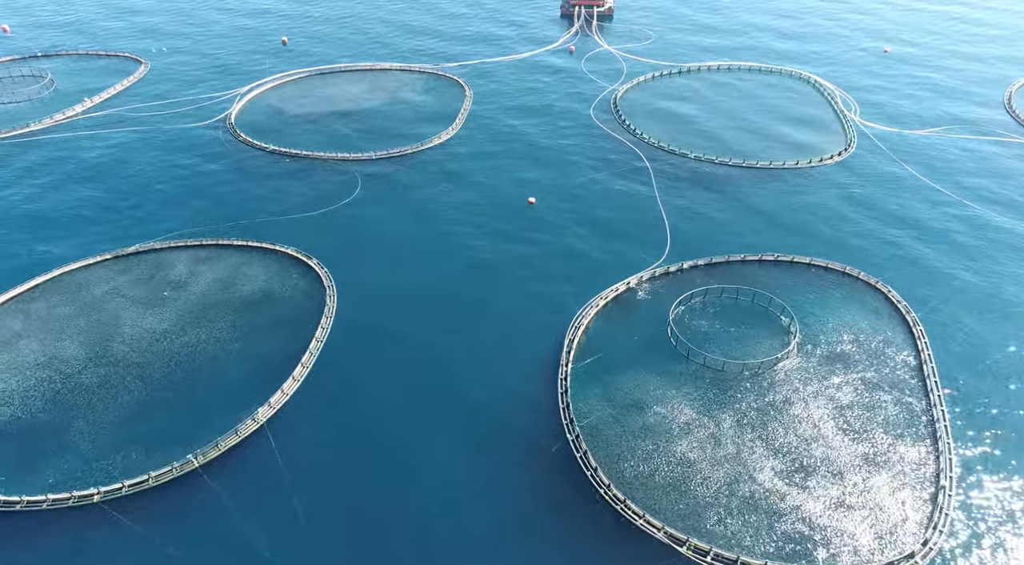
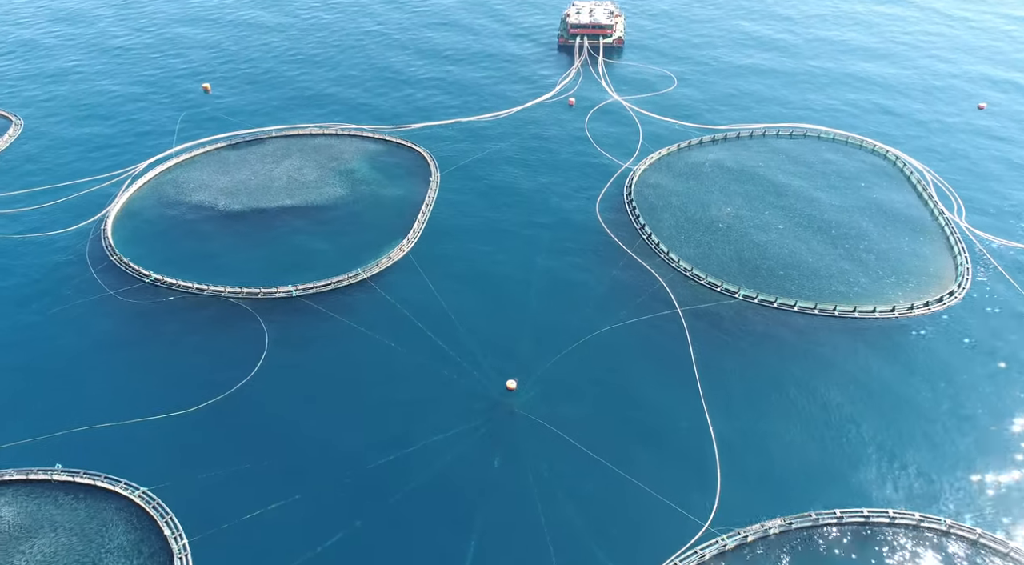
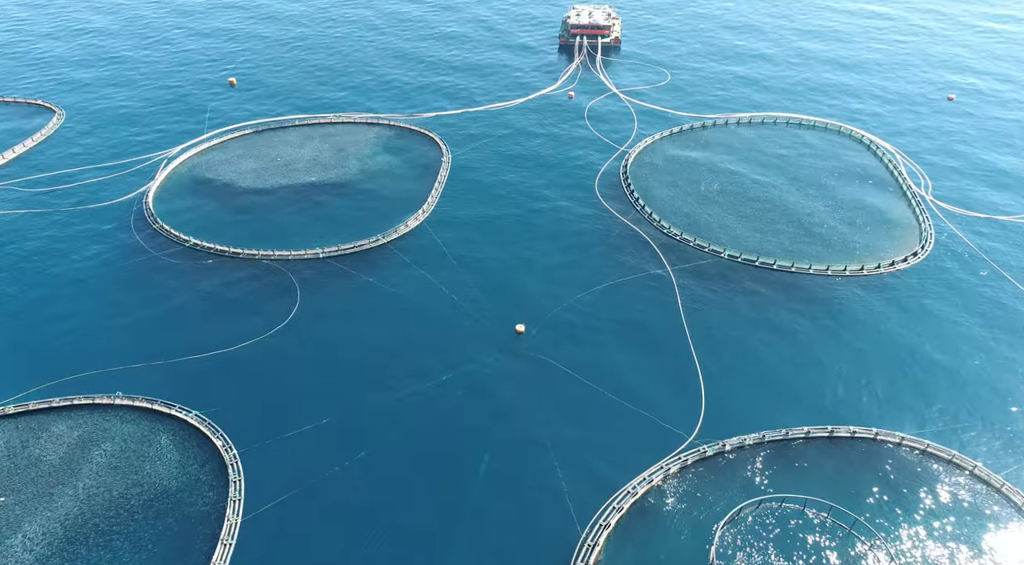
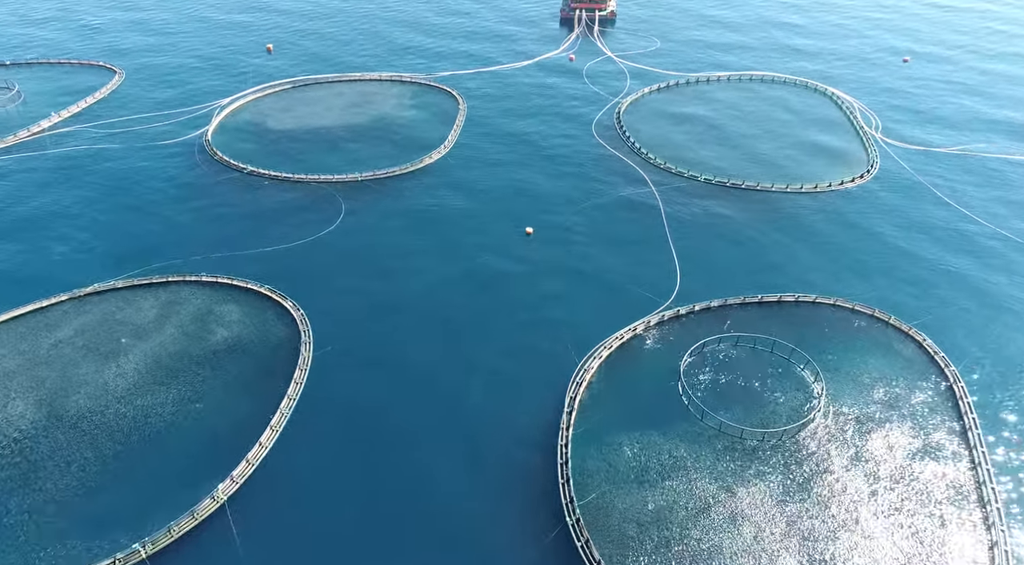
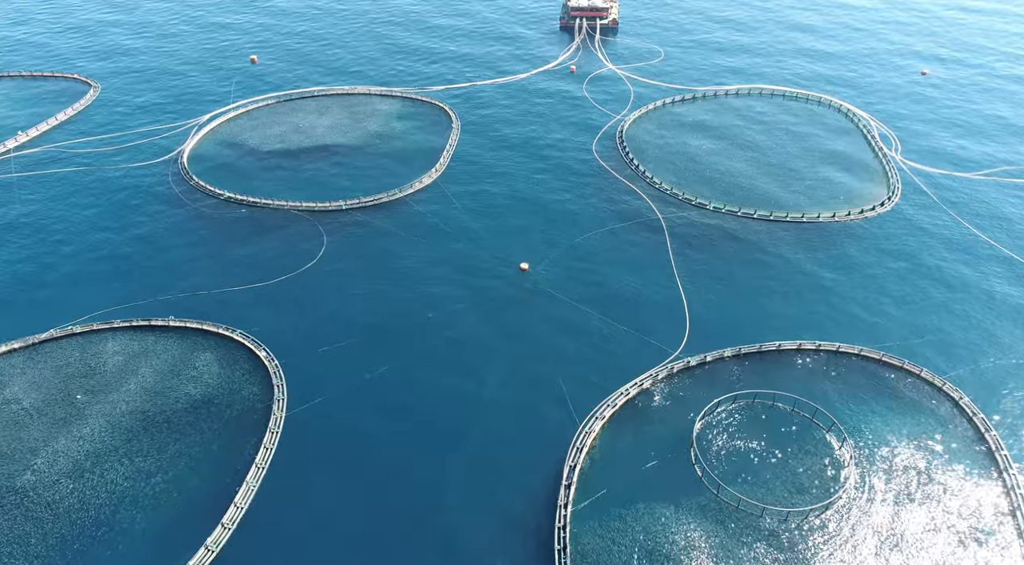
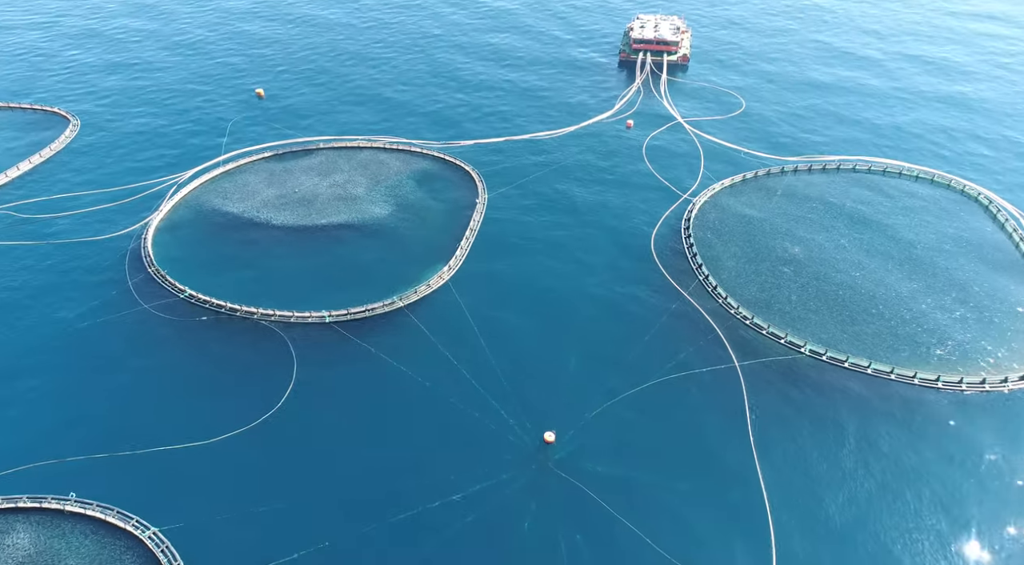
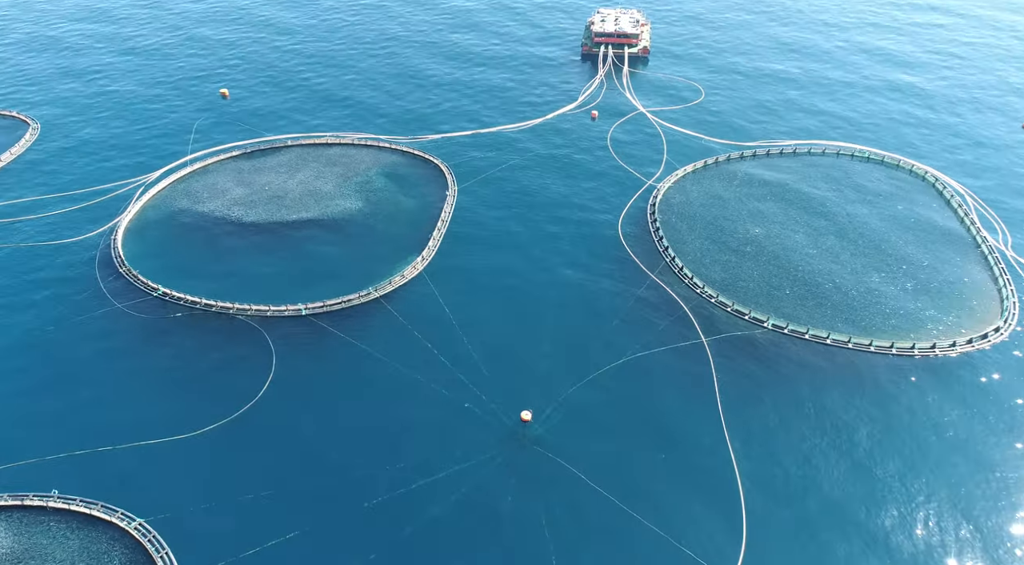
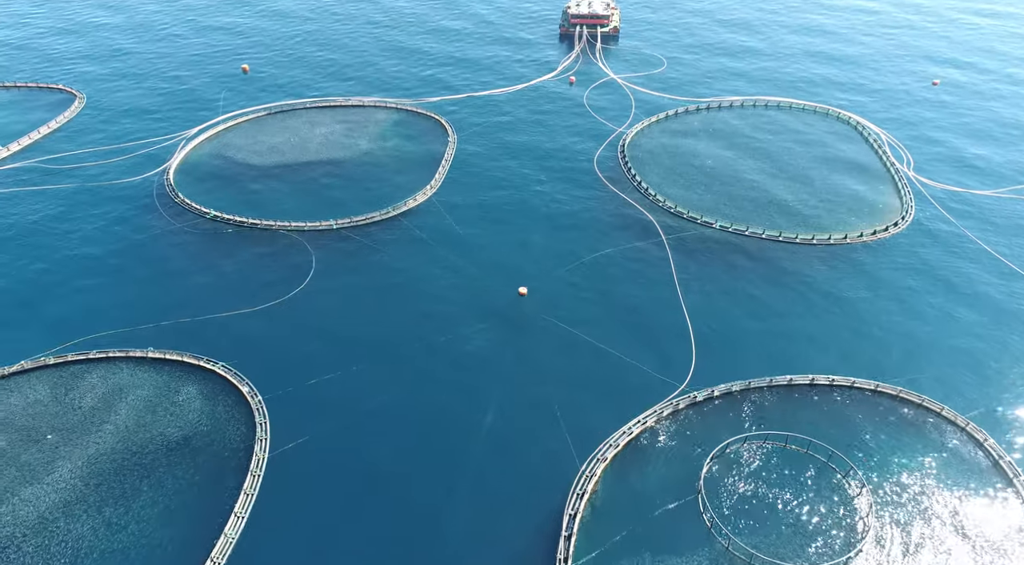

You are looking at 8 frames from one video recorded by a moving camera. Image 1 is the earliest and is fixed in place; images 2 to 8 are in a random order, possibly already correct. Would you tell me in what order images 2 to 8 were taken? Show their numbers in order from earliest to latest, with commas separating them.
4, 5, 8, 3, 2, 7, 6
